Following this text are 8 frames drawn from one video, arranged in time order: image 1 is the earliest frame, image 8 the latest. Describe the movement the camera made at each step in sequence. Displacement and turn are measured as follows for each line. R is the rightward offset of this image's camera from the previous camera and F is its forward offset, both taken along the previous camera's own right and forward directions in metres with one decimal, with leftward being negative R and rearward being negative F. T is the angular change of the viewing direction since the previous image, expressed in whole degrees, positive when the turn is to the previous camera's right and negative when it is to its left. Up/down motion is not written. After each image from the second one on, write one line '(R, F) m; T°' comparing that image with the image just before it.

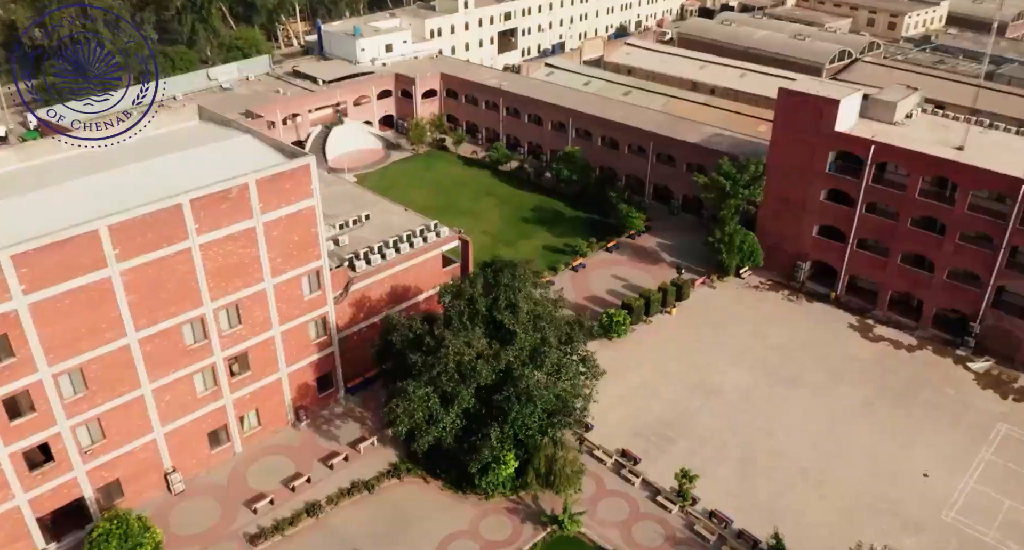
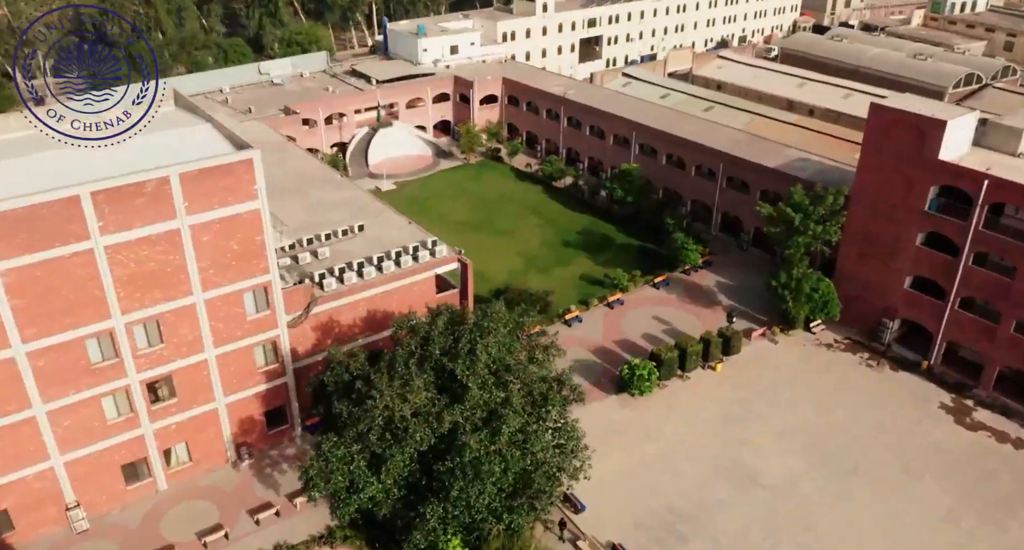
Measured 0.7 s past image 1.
(+4.7, +7.3) m; -8°
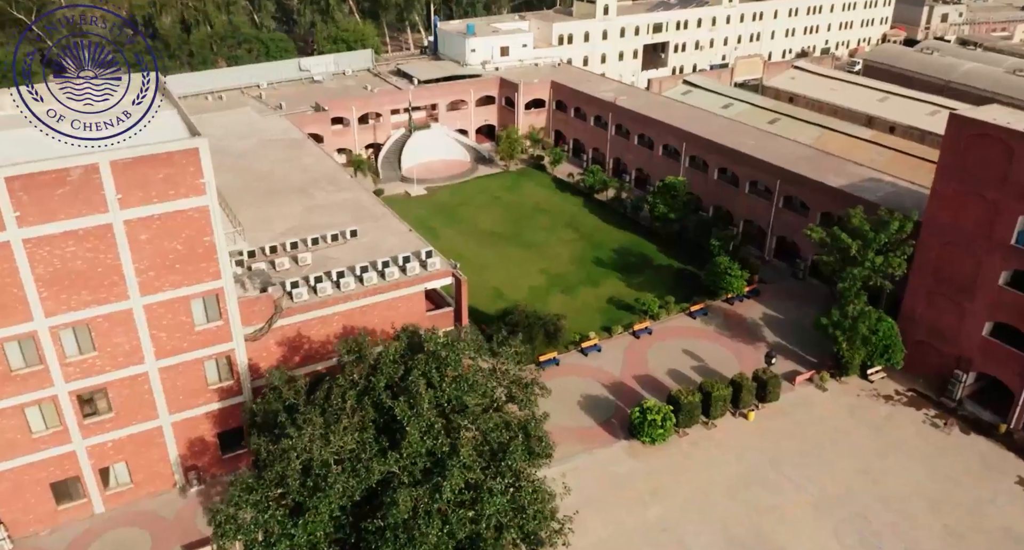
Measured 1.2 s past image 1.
(+3.2, +4.7) m; -6°
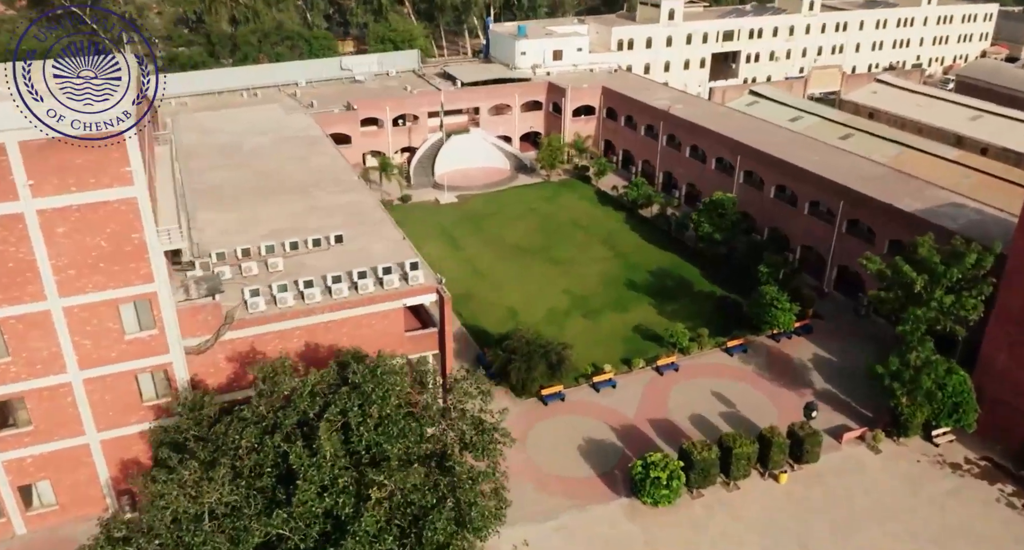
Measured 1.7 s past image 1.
(+3.1, +4.5) m; -6°
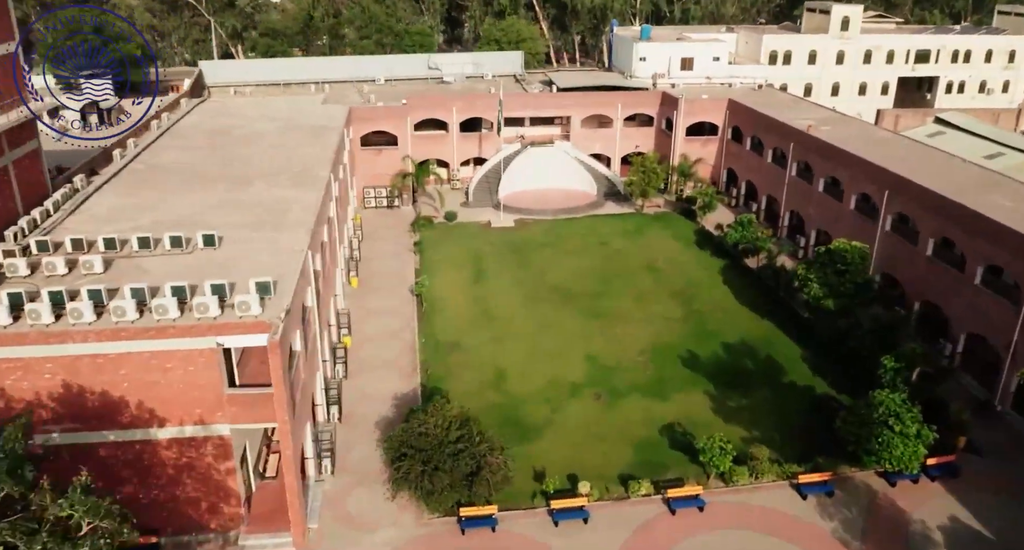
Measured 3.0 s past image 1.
(+7.0, +12.2) m; -14°
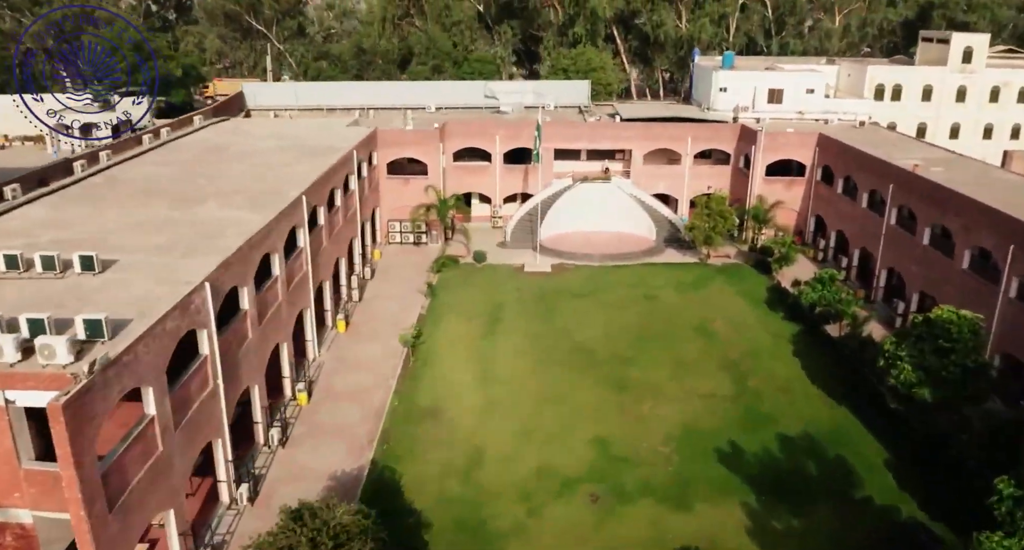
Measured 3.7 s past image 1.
(+3.3, +6.1) m; -8°
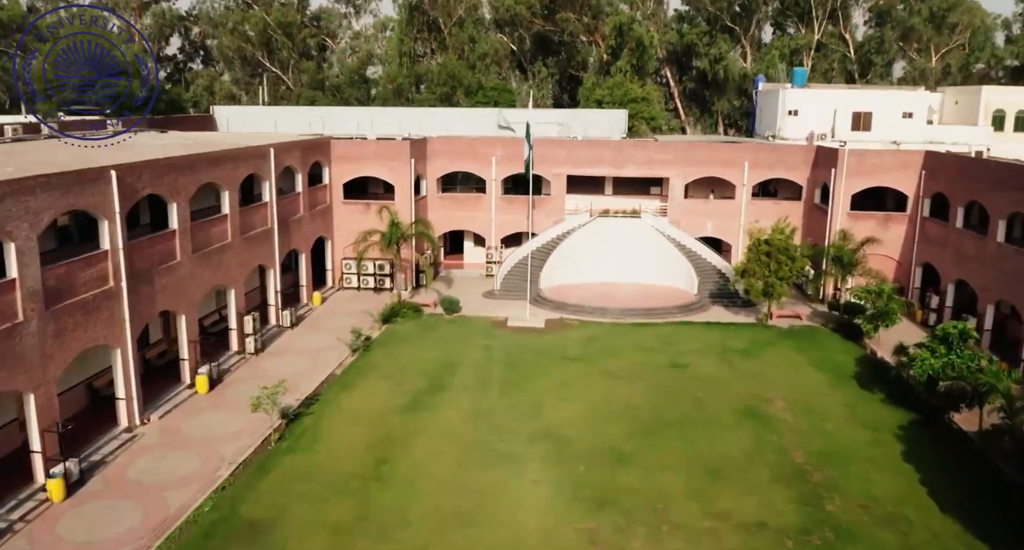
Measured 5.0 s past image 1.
(+3.3, +10.1) m; -6°
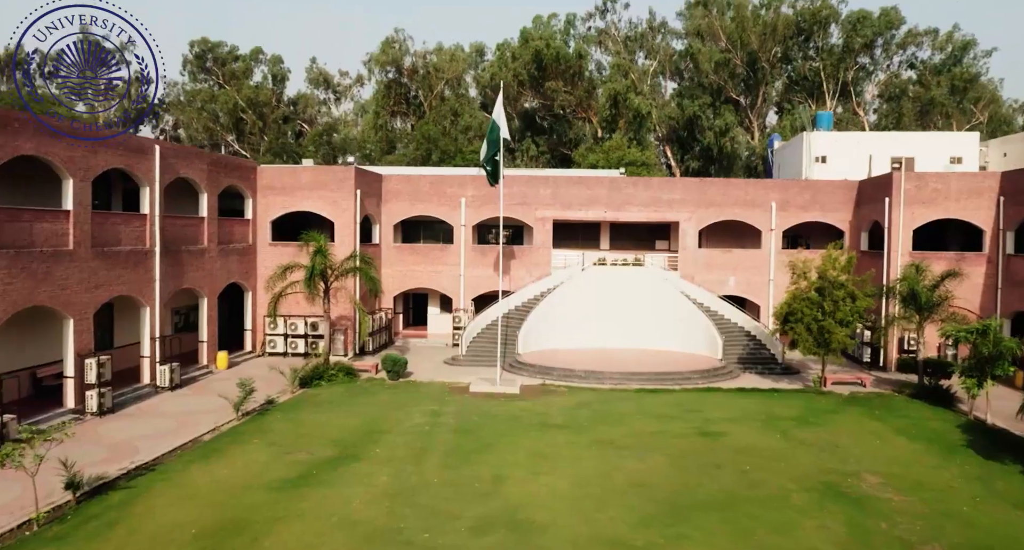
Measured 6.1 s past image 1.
(+0.9, +6.6) m; 0°
